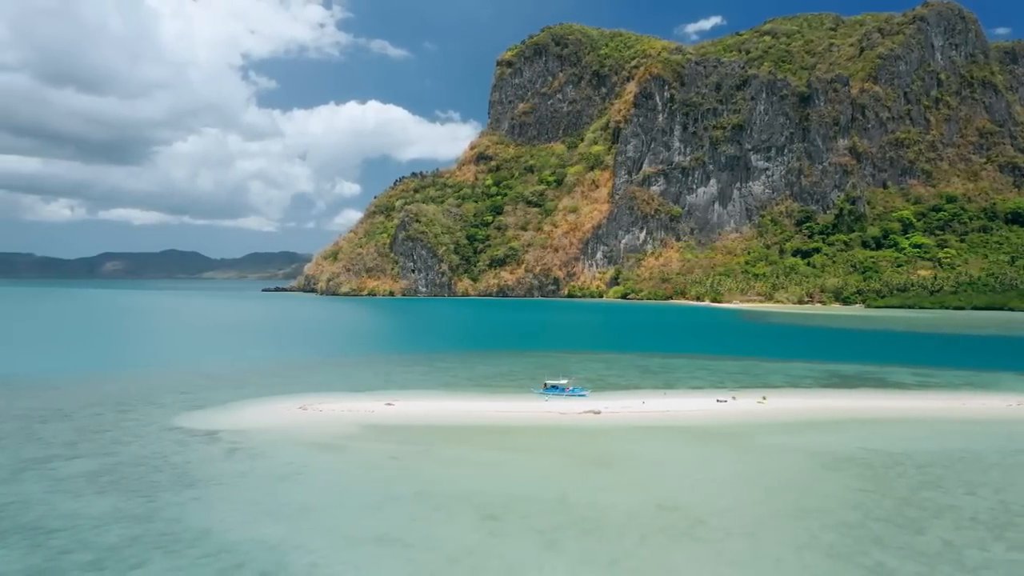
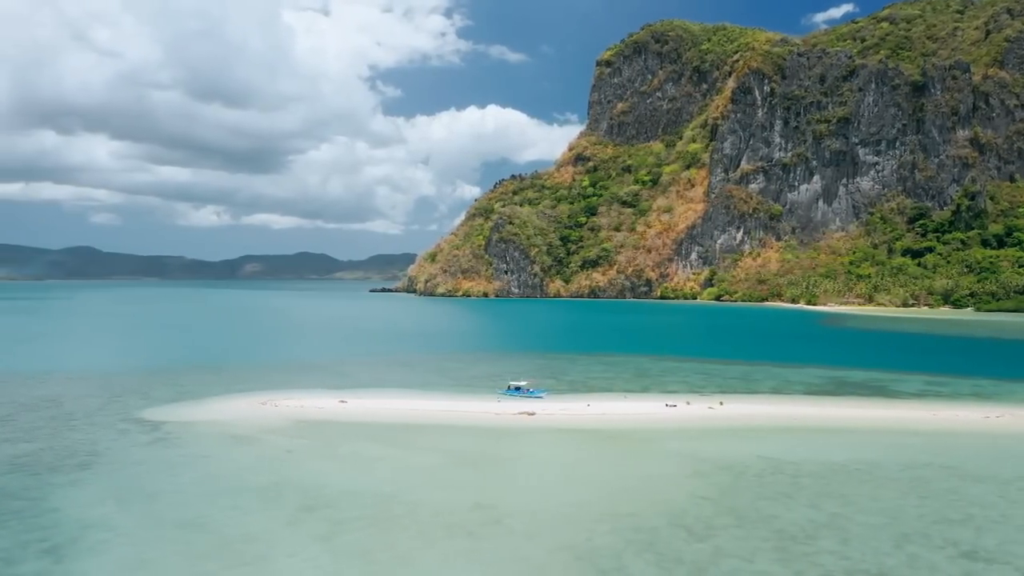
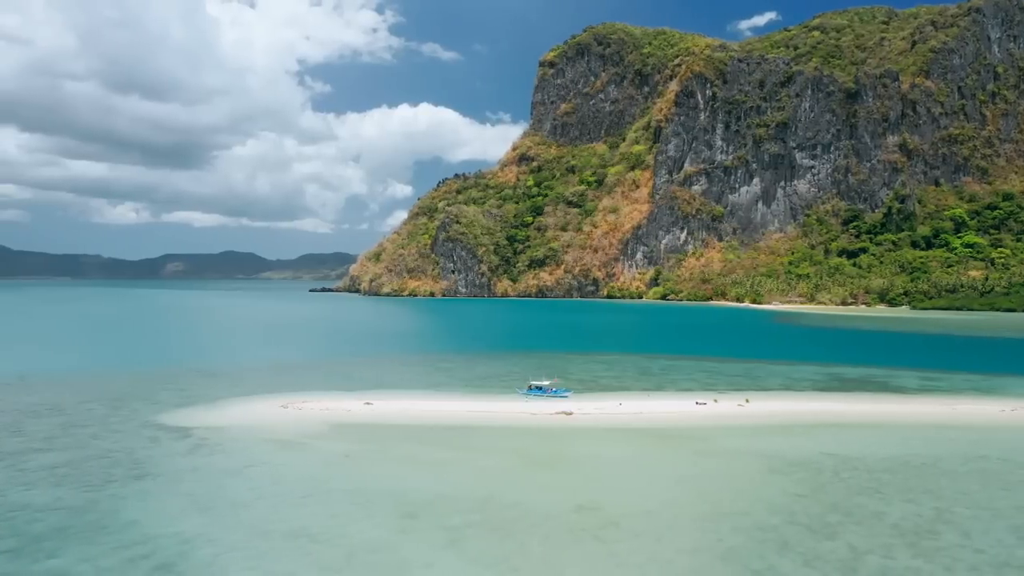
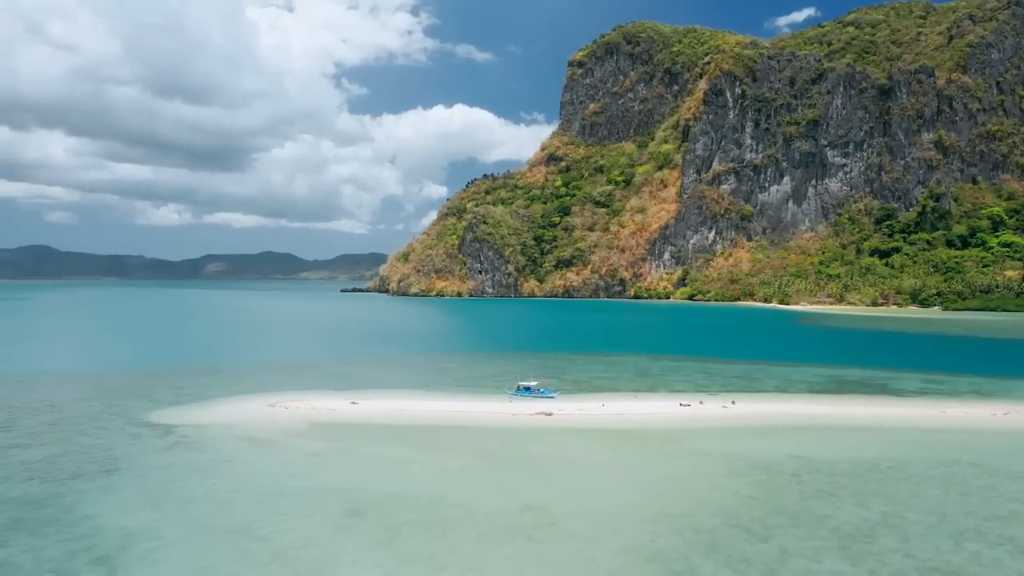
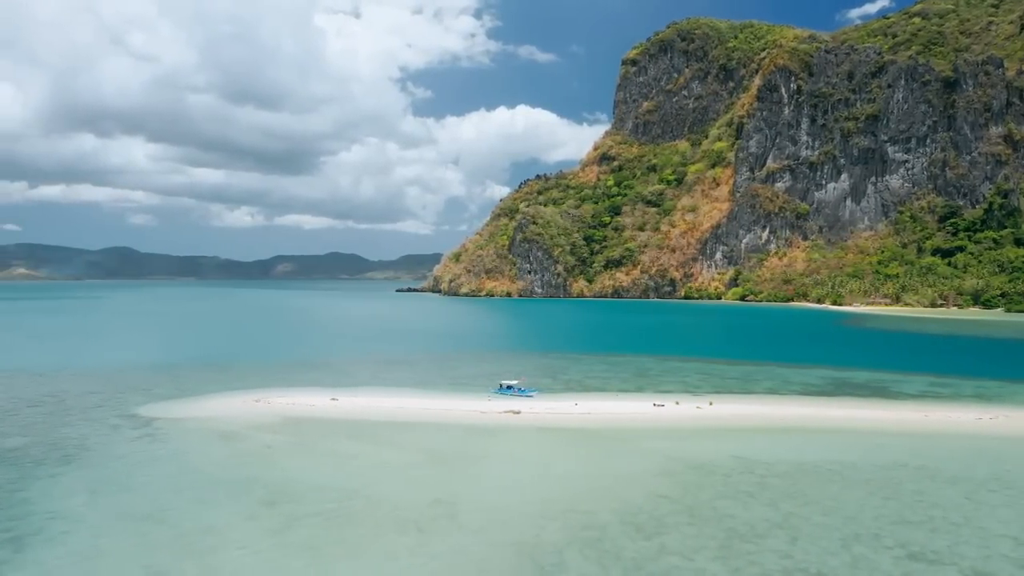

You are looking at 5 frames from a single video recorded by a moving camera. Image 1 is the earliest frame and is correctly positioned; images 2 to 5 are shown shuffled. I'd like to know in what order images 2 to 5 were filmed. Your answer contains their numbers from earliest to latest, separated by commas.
3, 4, 2, 5
